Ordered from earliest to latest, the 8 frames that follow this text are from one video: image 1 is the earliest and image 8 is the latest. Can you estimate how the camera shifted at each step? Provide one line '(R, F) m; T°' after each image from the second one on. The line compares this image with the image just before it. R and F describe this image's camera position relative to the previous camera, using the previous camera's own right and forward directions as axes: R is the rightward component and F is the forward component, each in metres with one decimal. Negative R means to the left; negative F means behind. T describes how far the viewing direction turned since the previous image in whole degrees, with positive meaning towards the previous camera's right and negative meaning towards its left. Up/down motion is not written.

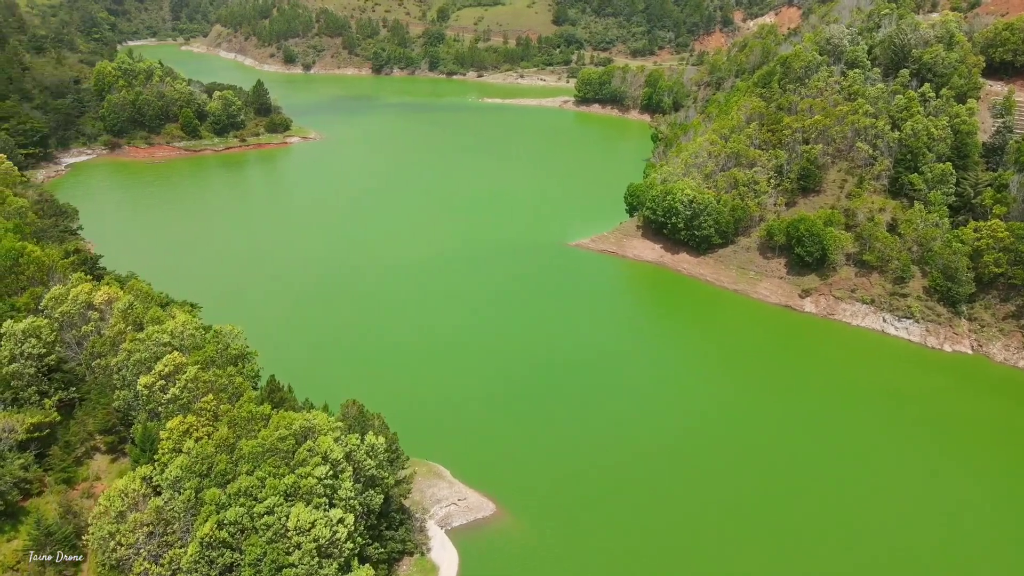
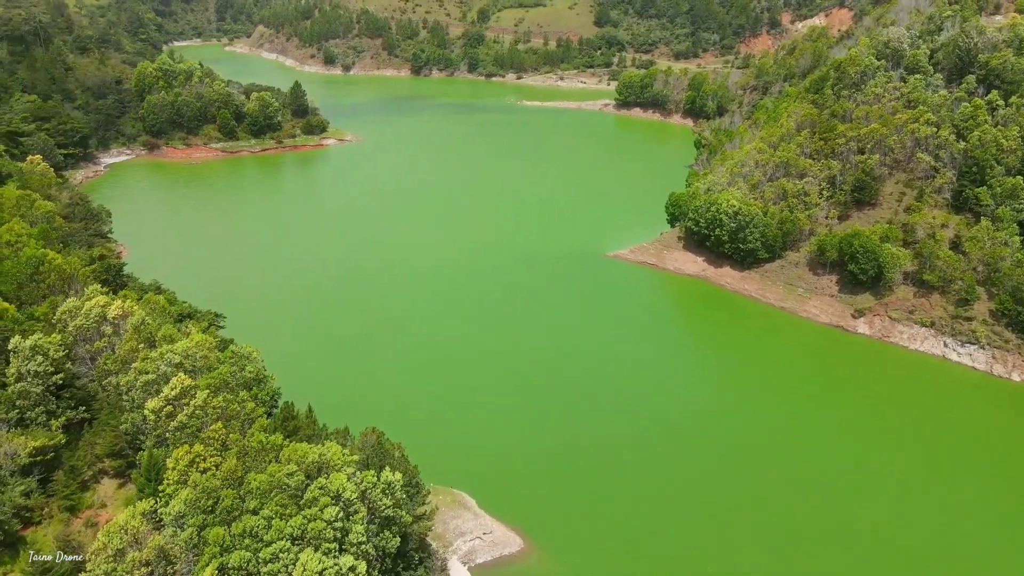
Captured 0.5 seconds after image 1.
(+0.1, +1.7) m; -3°
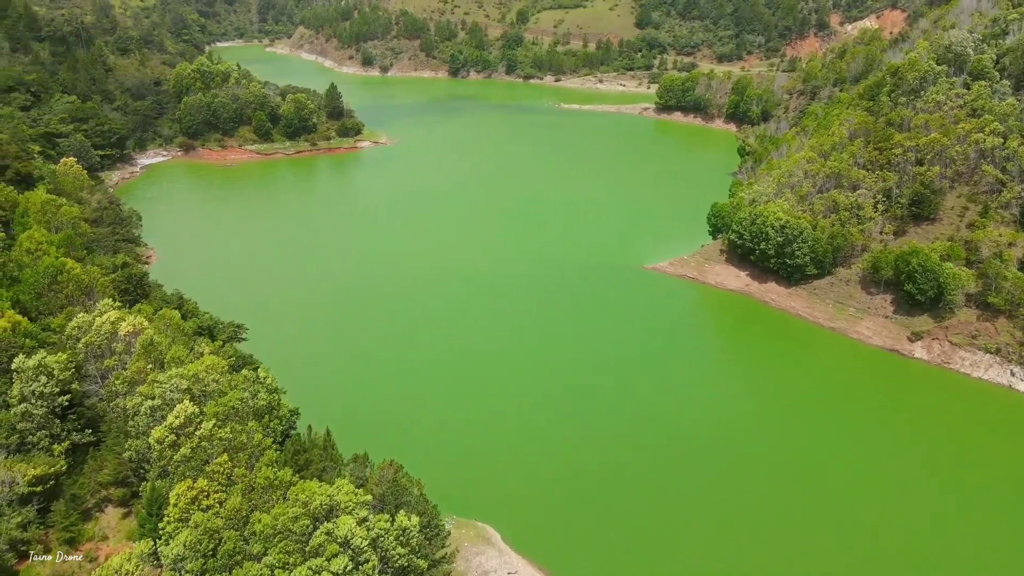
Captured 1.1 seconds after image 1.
(+0.1, +1.7) m; -3°
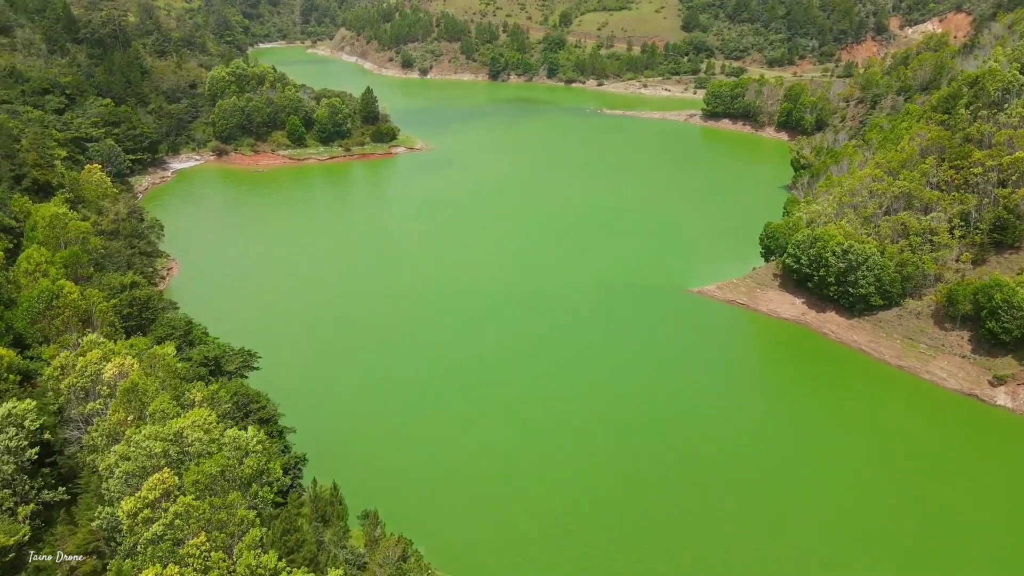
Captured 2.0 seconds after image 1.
(+0.2, +3.0) m; -3°
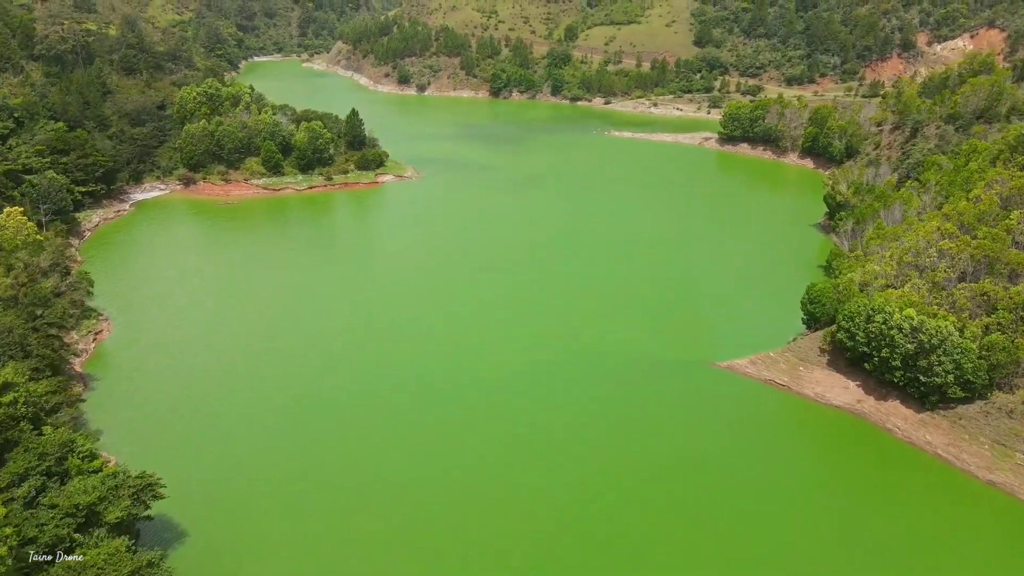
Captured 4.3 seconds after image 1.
(+0.7, +7.5) m; 0°
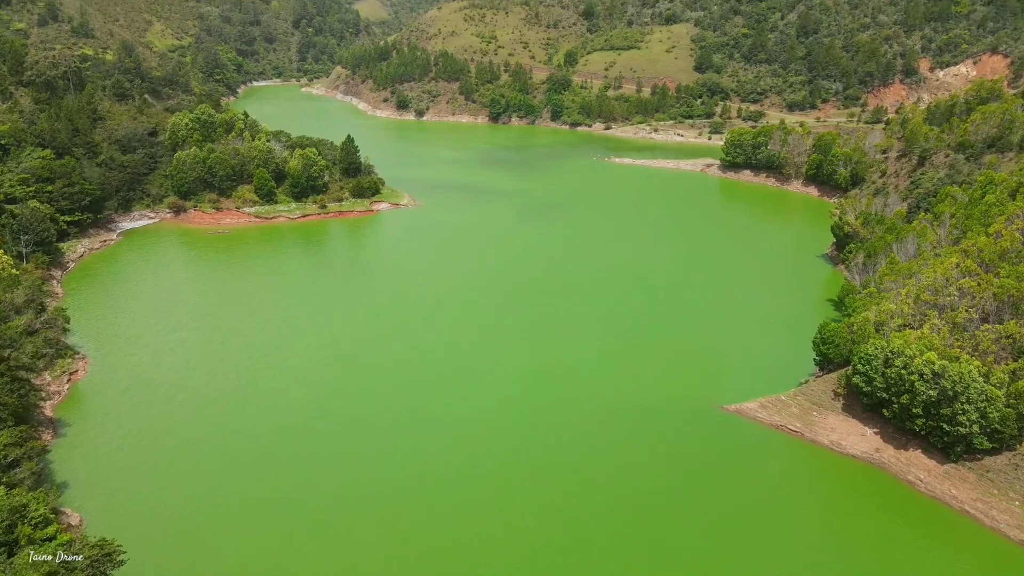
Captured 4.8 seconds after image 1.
(+0.2, +1.8) m; 0°
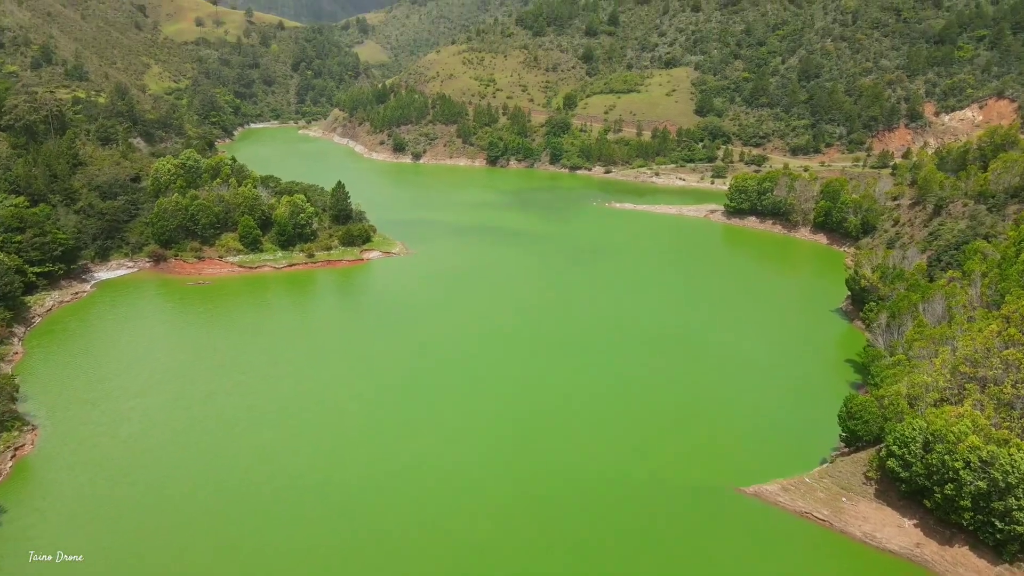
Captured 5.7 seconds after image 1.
(+0.3, +3.3) m; 0°
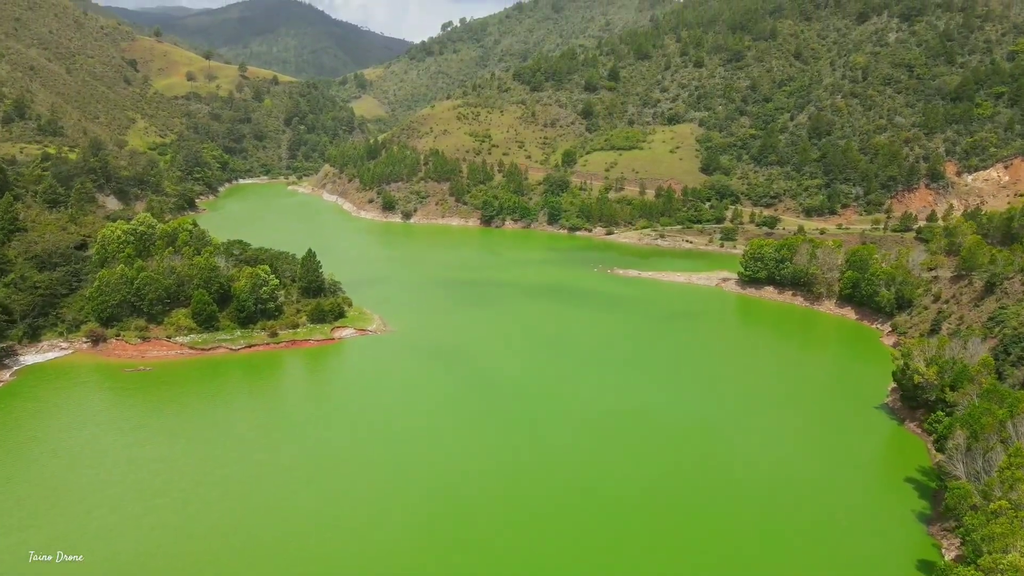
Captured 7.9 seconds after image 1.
(+0.7, +7.8) m; 0°
